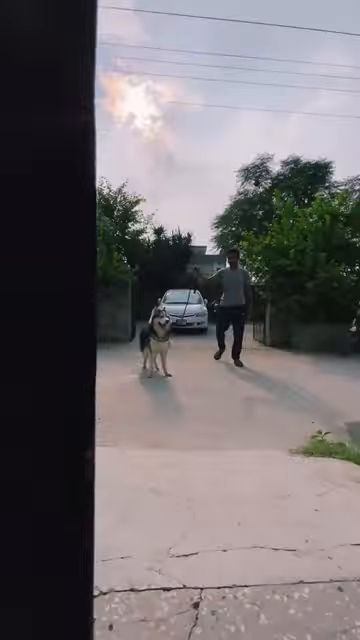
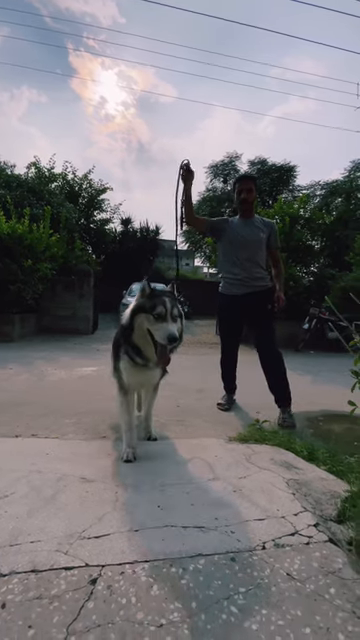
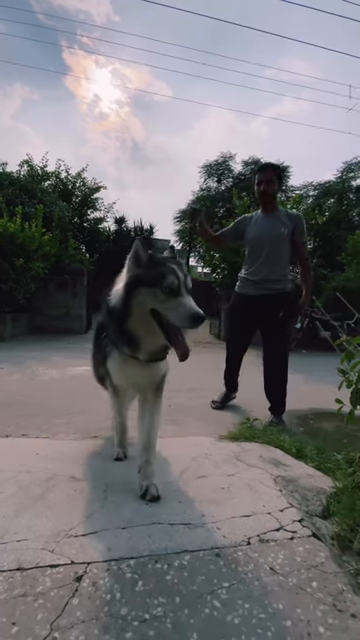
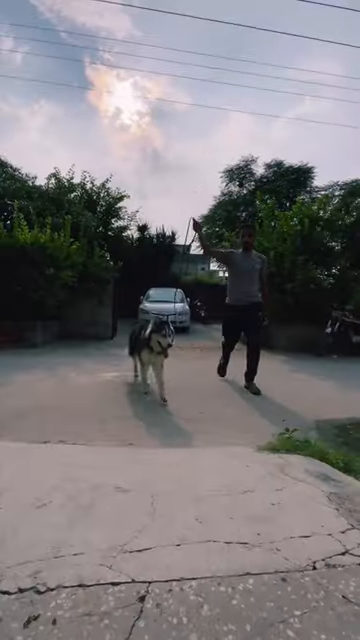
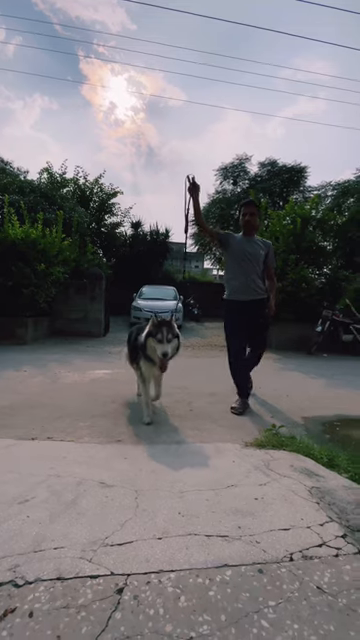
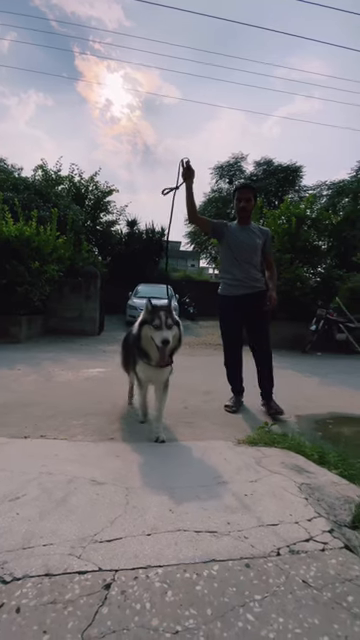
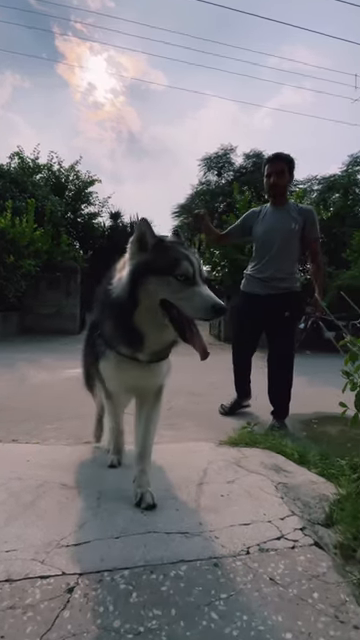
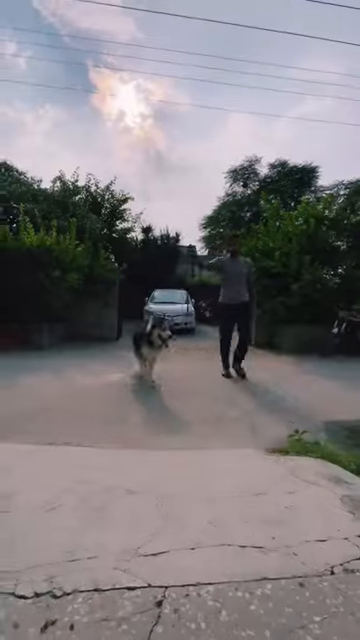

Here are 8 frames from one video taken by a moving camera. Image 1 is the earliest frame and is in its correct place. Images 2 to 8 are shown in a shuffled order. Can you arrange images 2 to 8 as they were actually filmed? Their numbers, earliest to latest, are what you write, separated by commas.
8, 4, 5, 6, 2, 3, 7
